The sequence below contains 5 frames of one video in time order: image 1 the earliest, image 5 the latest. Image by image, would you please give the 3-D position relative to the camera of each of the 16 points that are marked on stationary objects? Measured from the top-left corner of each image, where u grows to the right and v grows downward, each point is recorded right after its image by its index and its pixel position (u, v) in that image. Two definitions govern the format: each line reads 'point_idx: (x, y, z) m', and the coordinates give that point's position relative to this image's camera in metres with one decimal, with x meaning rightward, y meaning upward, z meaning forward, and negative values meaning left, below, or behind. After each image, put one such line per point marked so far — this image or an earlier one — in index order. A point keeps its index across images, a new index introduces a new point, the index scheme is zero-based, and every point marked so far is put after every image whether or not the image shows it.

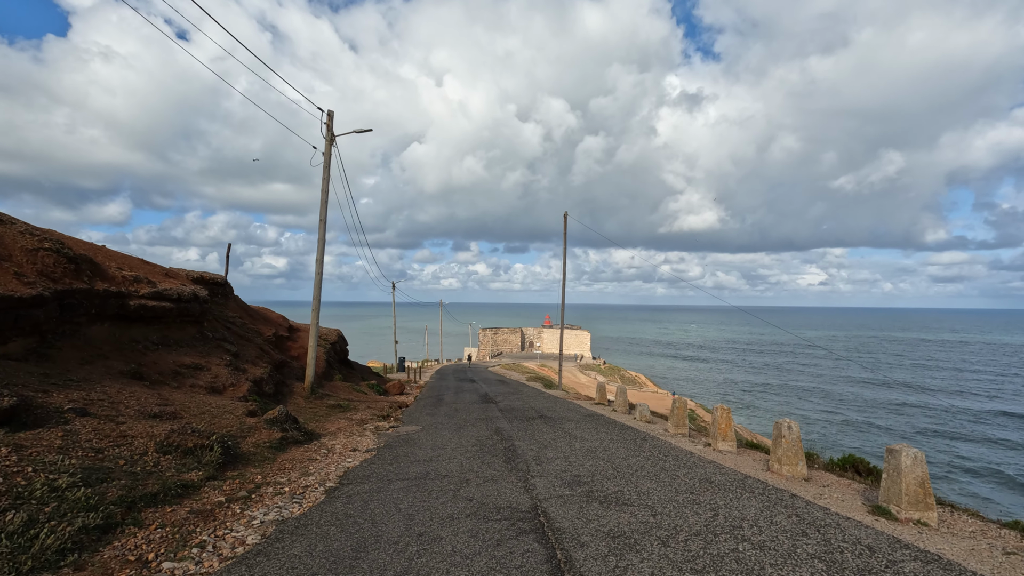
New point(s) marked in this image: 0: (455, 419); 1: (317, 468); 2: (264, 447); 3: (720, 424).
0: (-1.8, -4.1, +16.9) m
1: (-3.8, -3.5, +10.3) m
2: (-5.1, -3.3, +11.1) m
3: (+4.2, -2.8, +10.9) m
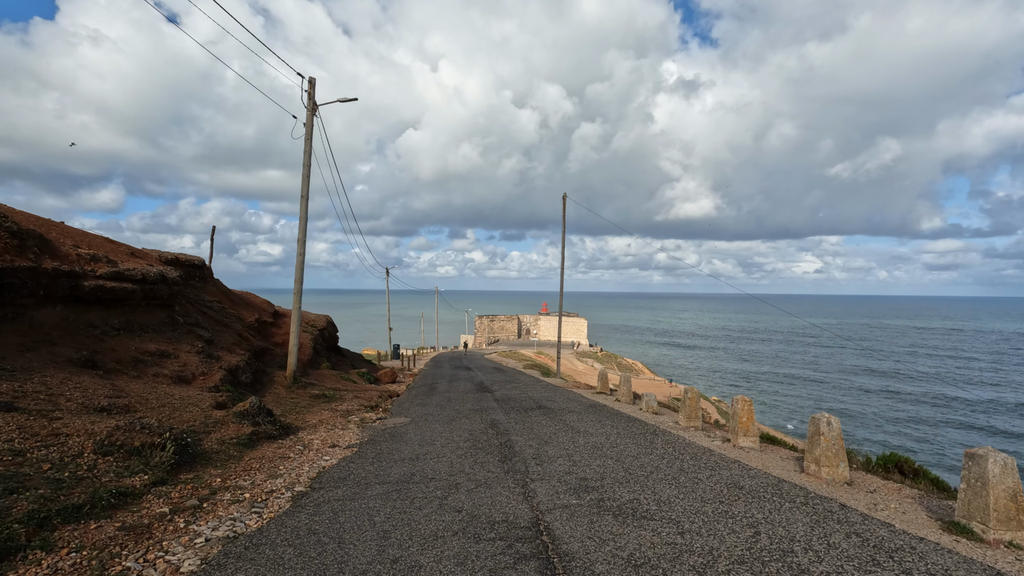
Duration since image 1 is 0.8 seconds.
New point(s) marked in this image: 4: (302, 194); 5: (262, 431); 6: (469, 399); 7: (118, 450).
0: (-1.9, -3.6, +15.8) m
1: (-3.8, -3.1, +9.1) m
2: (-5.2, -2.9, +9.9) m
3: (+4.2, -2.4, +9.8) m
4: (-6.7, +3.0, +17.2) m
5: (-5.1, -2.9, +10.9) m
6: (-1.5, -3.8, +18.1) m
7: (-5.7, -2.3, +7.8) m
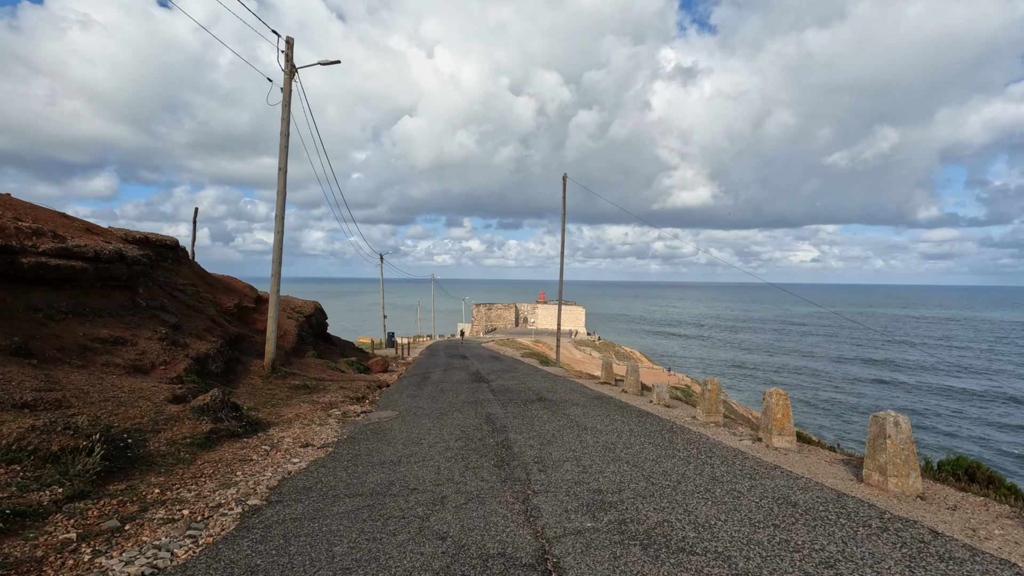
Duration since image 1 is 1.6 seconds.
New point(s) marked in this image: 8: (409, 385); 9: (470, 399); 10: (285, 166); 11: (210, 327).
0: (-2.0, -3.1, +14.4) m
1: (-3.9, -2.7, +7.7) m
2: (-5.2, -2.5, +8.5) m
3: (+4.1, -2.0, +8.5) m
4: (-6.8, +3.6, +15.7) m
5: (-5.1, -2.5, +9.6) m
6: (-1.5, -3.2, +16.8) m
7: (-5.7, -2.0, +6.4) m
8: (-3.8, -3.6, +19.7) m
9: (-1.2, -3.0, +14.7) m
10: (-6.7, +3.6, +15.8) m
11: (-8.8, -1.2, +15.7) m
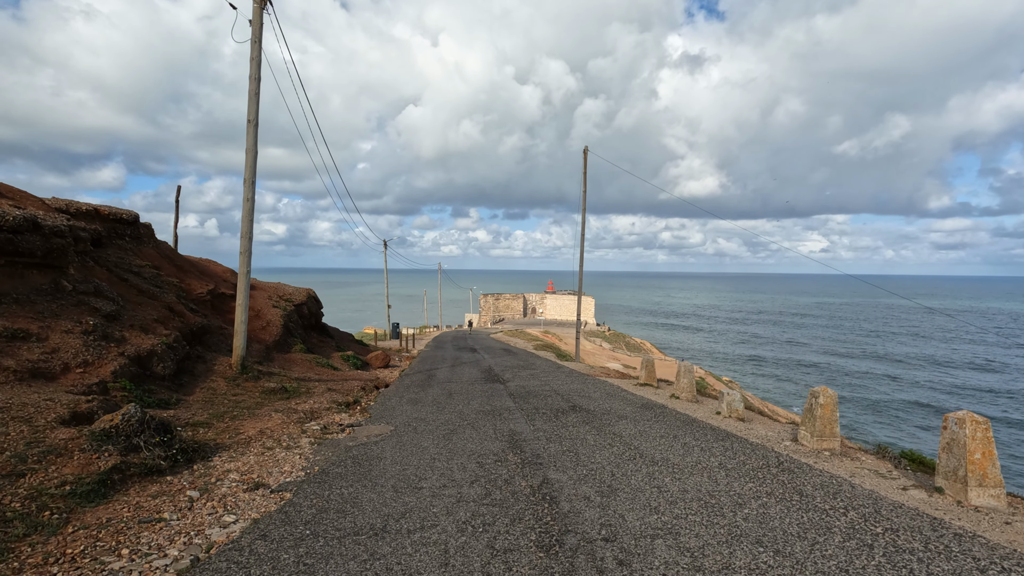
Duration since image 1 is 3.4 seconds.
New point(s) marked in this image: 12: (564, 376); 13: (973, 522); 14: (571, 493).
0: (-1.4, -2.6, +11.4) m
1: (-3.4, -2.4, +4.8) m
2: (-4.7, -2.2, +5.5) m
3: (+4.6, -1.7, +5.4) m
4: (-6.2, +4.0, +12.7) m
5: (-4.6, -2.2, +6.6) m
6: (-0.9, -2.7, +13.8) m
7: (-5.3, -1.7, +3.4) m
8: (-3.2, -3.0, +16.8) m
9: (-0.6, -2.6, +11.7) m
10: (-6.1, +4.0, +12.7) m
11: (-8.3, -0.7, +12.8) m
12: (+1.7, -2.8, +17.2) m
13: (+4.2, -2.1, +4.9) m
14: (+0.6, -2.2, +5.9) m
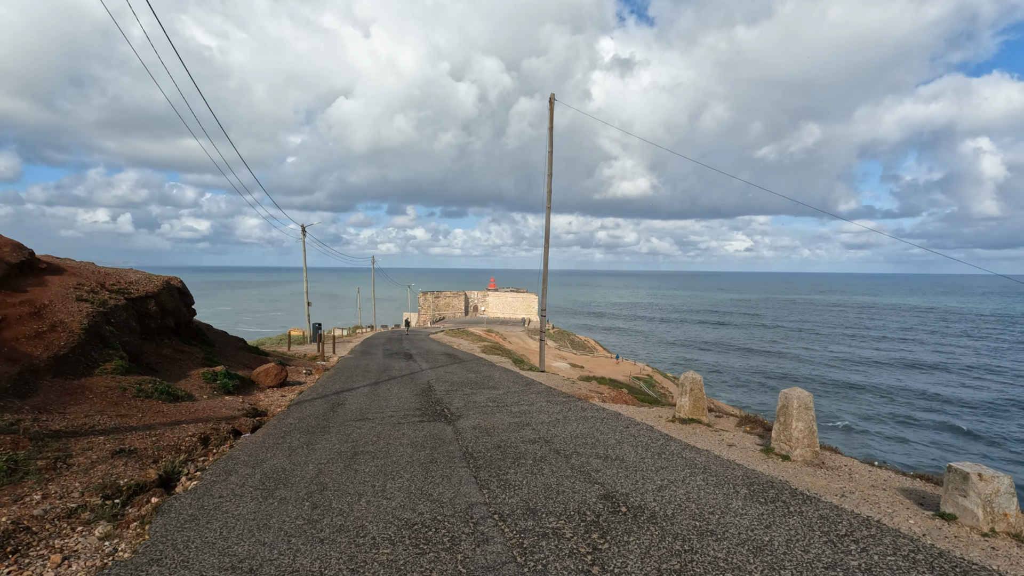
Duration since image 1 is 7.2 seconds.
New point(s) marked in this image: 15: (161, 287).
0: (-1.7, -2.2, +4.9) m
1: (-2.9, -2.0, -2.0) m
2: (-4.3, -1.8, -1.4) m
3: (+5.0, -1.2, -0.5) m
4: (-6.7, +4.4, +5.5) m
5: (-4.4, -1.8, -0.3) m
6: (-1.5, -2.3, +7.2) m
7: (-4.6, -1.3, -3.6) m
8: (-4.1, -2.6, +10.0) m
9: (-0.9, -2.2, +5.2) m
10: (-6.6, +4.5, +5.6) m
11: (-8.7, -0.3, +5.4) m
12: (+0.7, -2.3, +10.9) m
13: (+4.6, -1.7, -1.0) m
14: (+1.0, -1.8, -0.4) m
15: (-11.4, 0.0, +17.3) m
